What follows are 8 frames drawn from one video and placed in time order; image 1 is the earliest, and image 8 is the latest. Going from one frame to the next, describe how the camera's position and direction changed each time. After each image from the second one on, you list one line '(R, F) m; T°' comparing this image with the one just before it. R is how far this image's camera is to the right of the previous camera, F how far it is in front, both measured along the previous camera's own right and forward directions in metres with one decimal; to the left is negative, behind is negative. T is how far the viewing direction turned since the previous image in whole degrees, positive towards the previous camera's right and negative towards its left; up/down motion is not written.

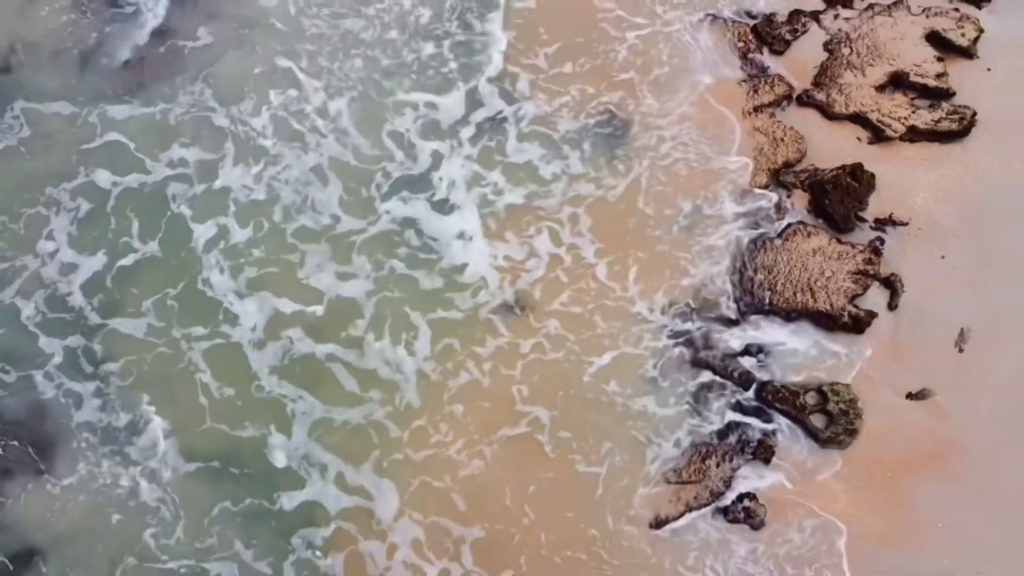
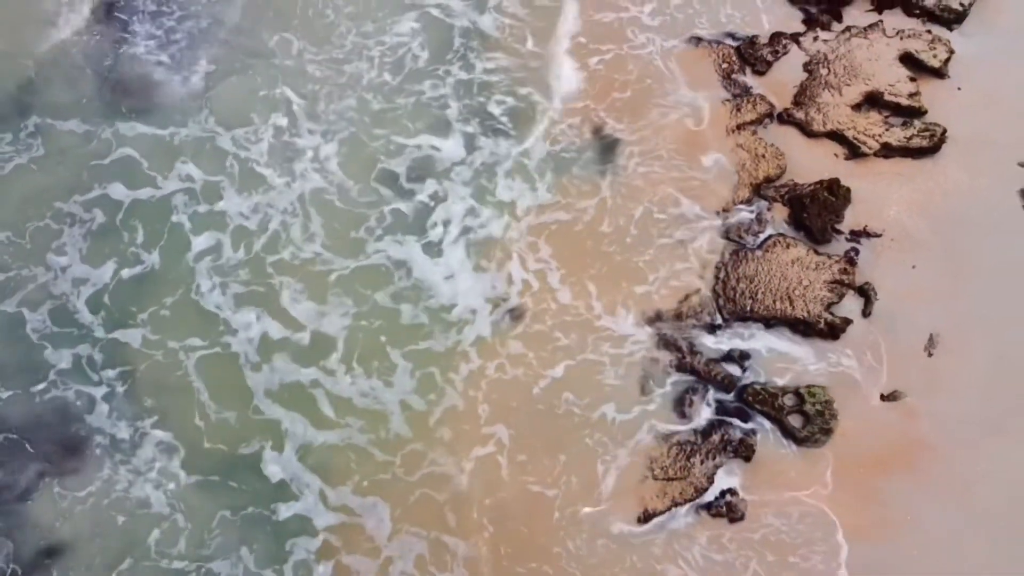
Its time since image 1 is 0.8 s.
(+0.9, -1.1) m; -3°
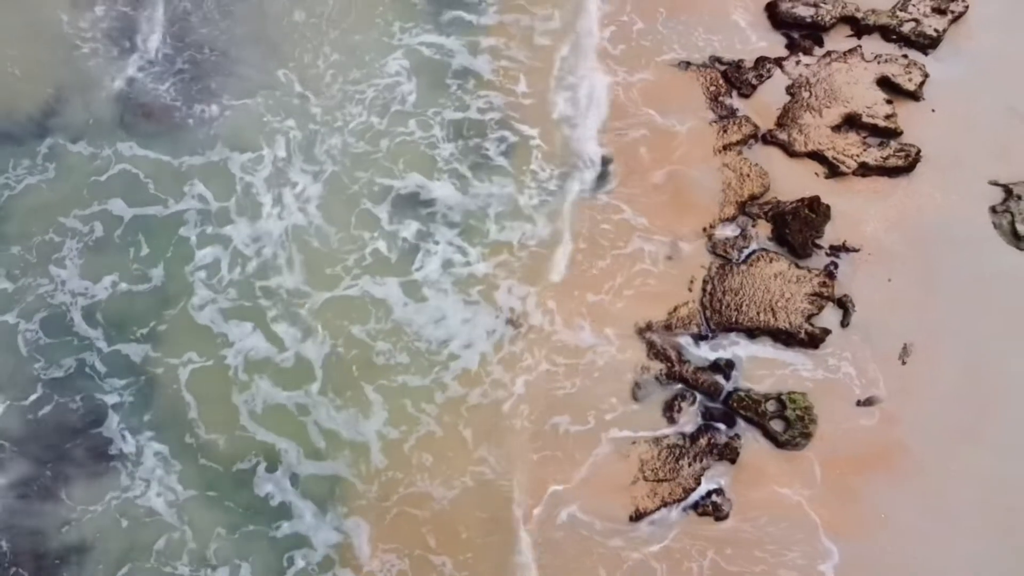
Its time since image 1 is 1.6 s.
(0.0, -1.0) m; 0°
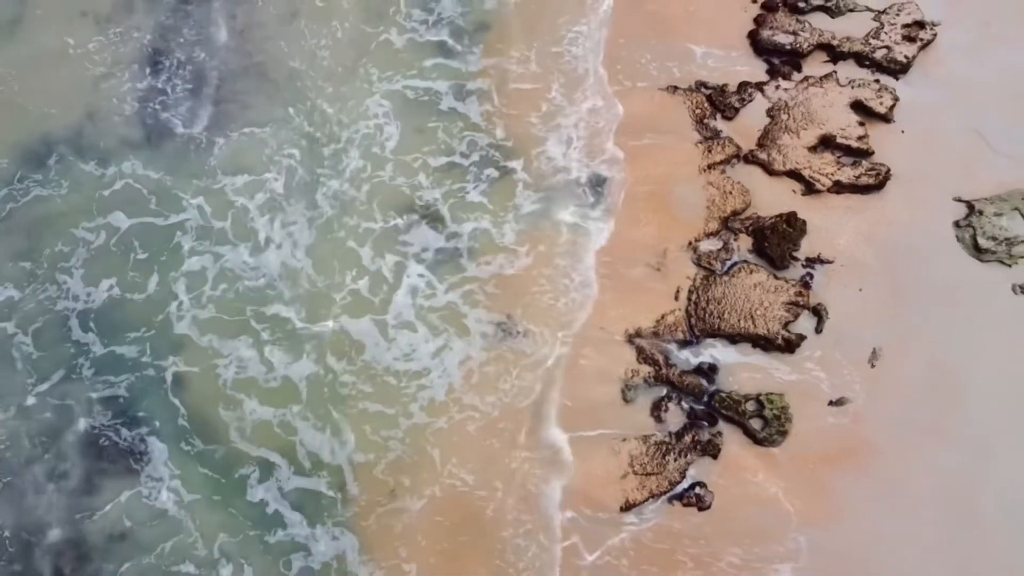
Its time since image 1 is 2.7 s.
(0.0, -1.5) m; 0°
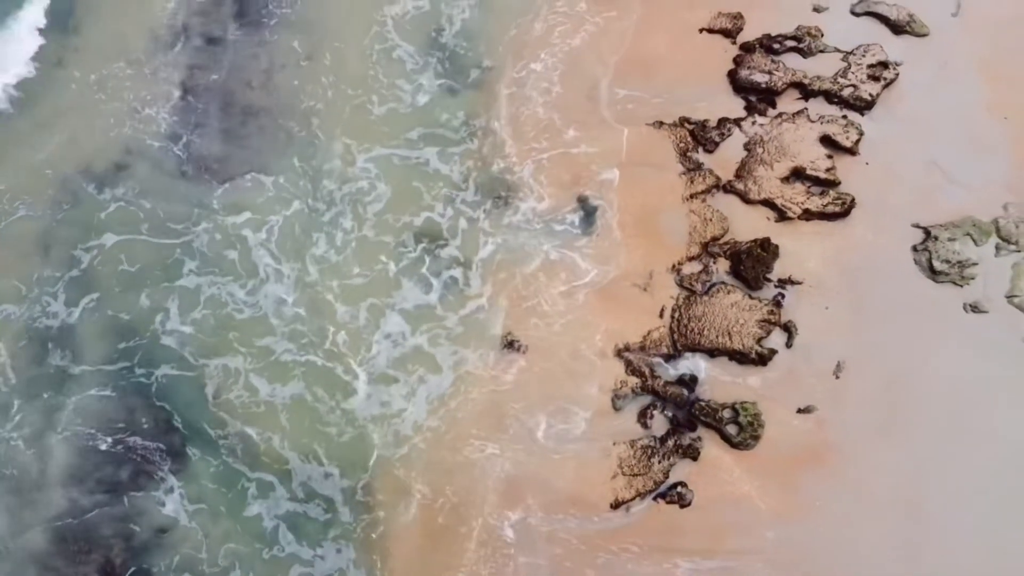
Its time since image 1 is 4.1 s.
(0.0, -2.1) m; 0°
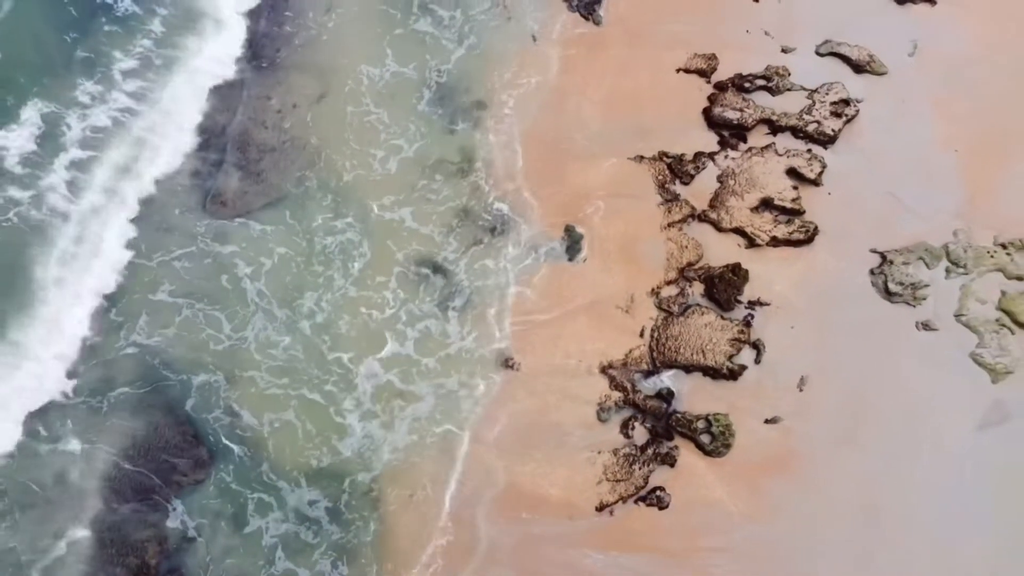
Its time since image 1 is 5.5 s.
(+0.1, -2.1) m; 0°
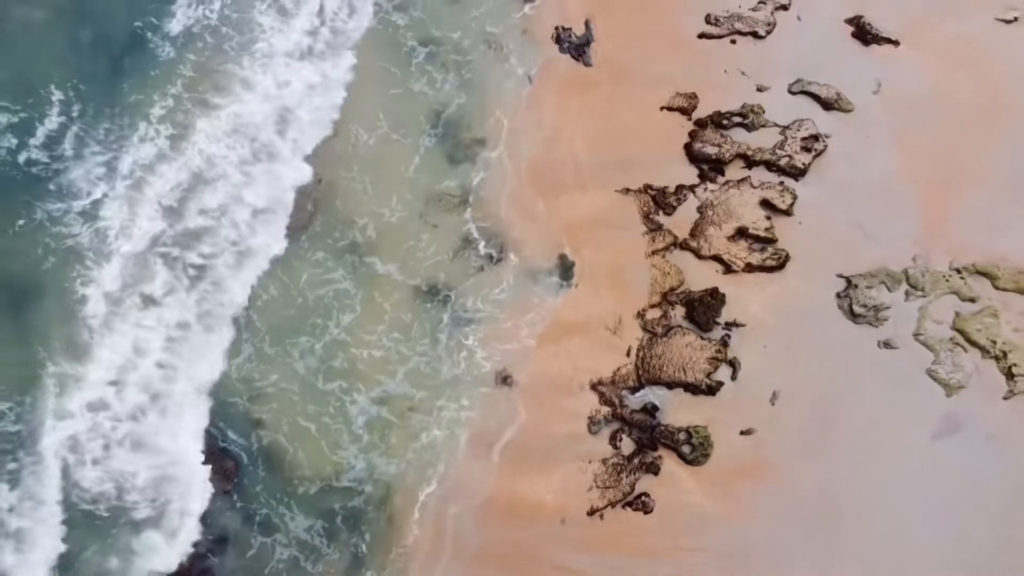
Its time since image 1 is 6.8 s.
(-0.1, -2.2) m; 0°
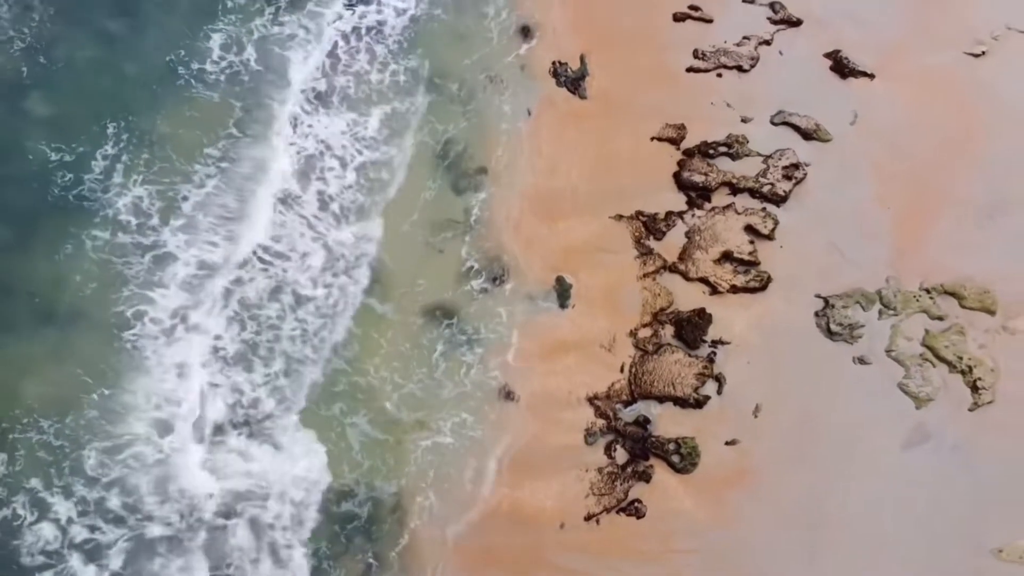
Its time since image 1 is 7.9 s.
(0.0, -2.0) m; 0°
